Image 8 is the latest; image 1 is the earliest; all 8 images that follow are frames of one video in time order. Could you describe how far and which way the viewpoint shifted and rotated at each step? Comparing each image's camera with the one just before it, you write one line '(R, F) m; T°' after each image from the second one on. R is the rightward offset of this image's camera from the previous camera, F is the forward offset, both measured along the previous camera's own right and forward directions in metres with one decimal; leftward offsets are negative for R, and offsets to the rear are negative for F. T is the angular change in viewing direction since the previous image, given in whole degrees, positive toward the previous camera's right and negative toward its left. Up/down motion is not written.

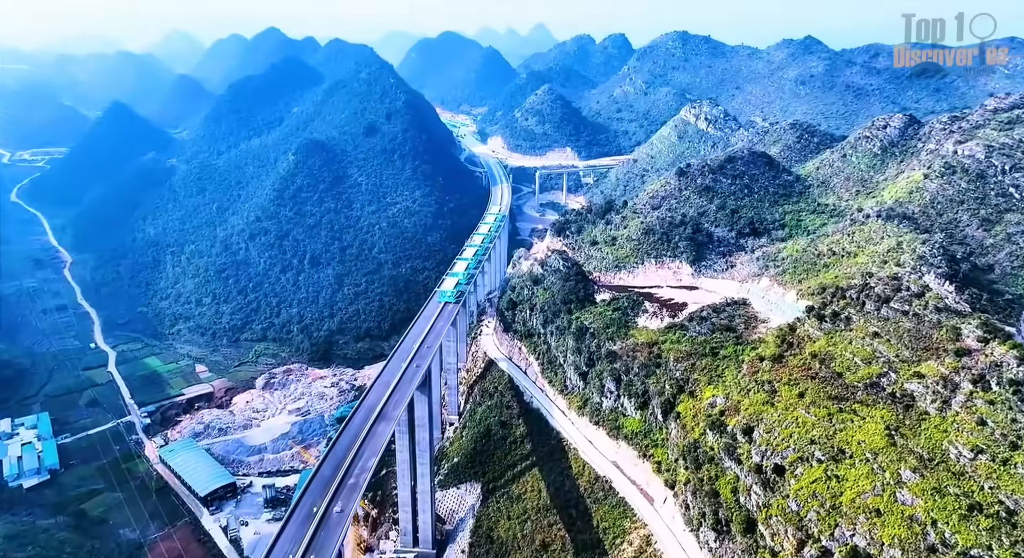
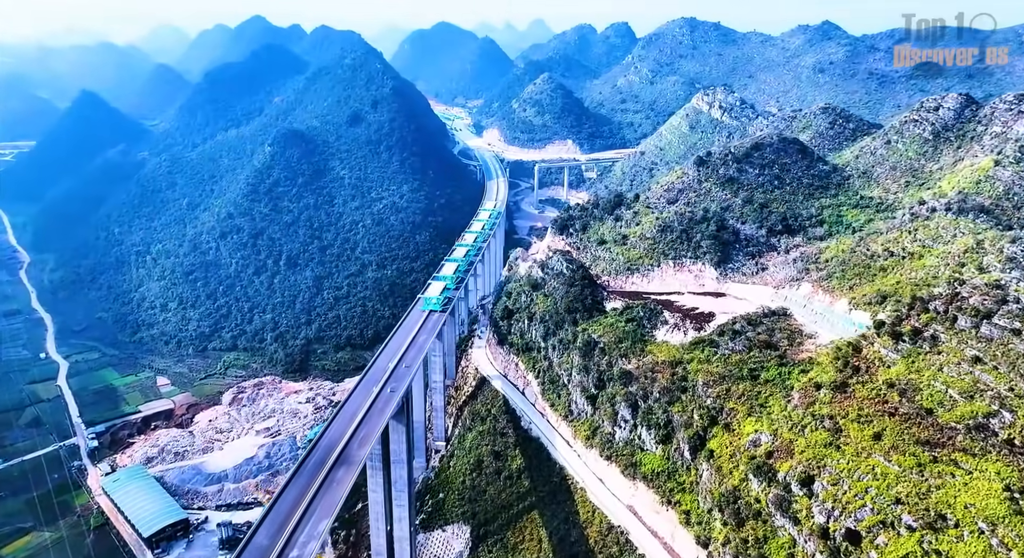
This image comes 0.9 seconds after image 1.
(+0.2, +7.4) m; 0°
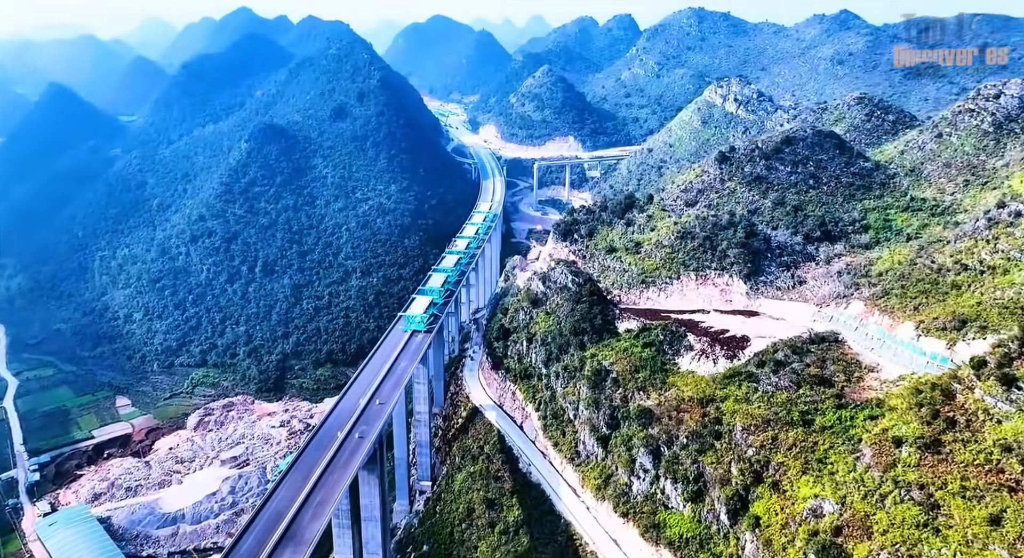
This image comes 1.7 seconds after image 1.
(+0.1, +6.4) m; 0°
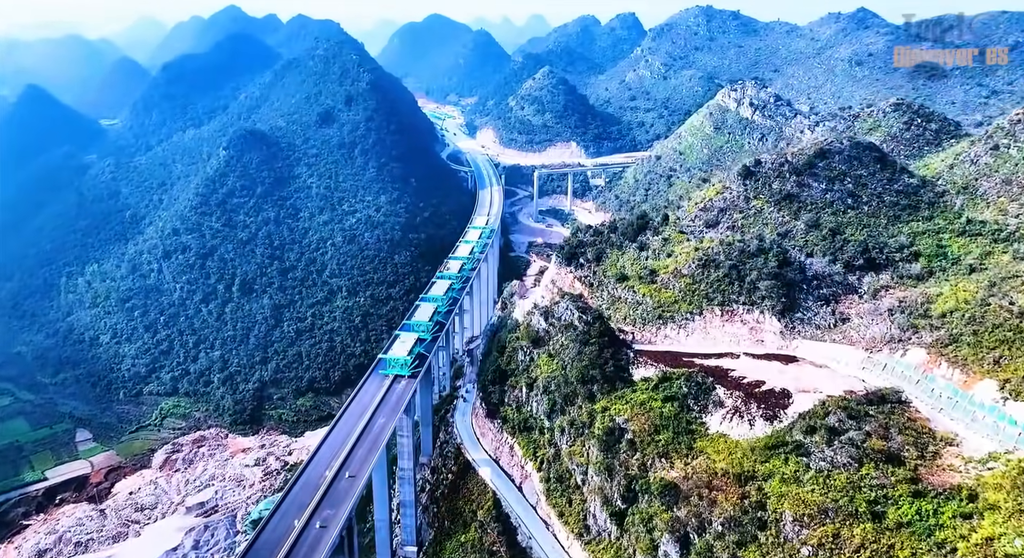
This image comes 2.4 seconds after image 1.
(+0.1, +5.3) m; 0°
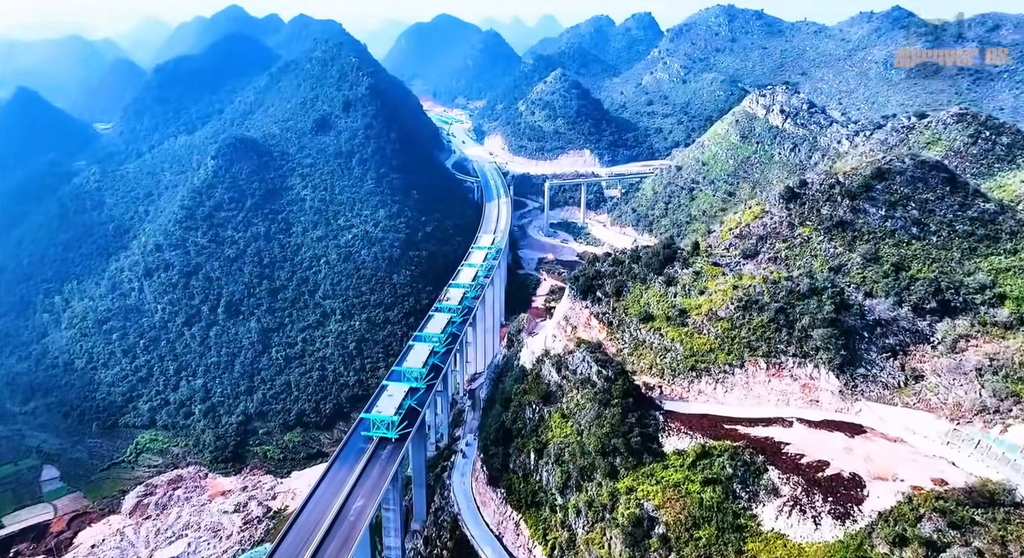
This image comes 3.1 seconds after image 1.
(+0.1, +5.3) m; -1°
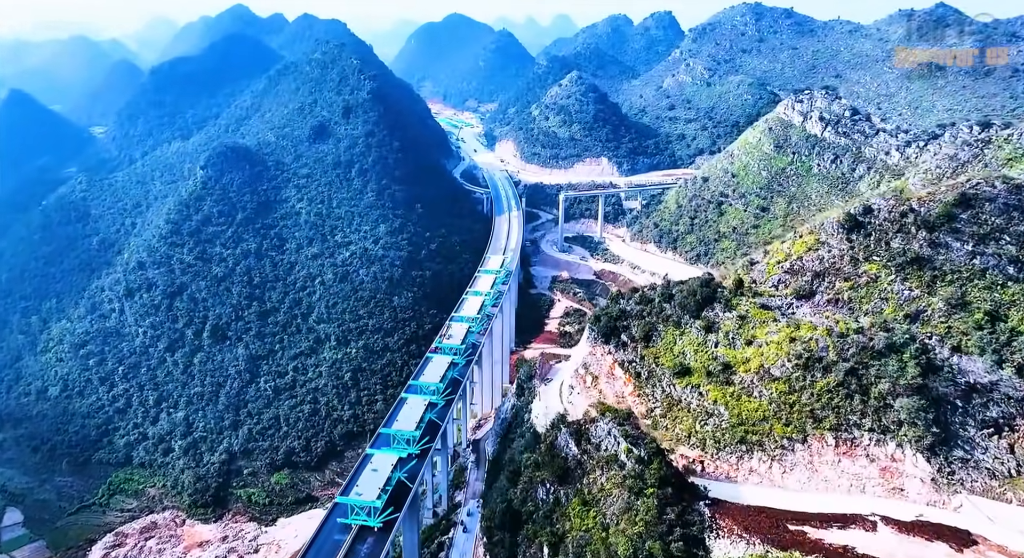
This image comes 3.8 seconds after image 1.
(+0.1, +5.3) m; -1°
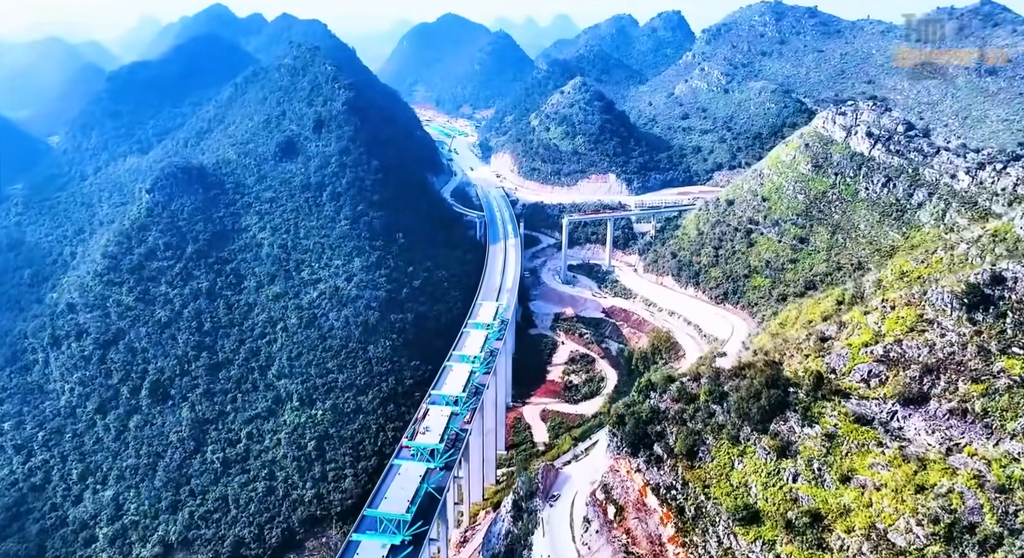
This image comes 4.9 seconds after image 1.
(+0.2, +8.5) m; 0°
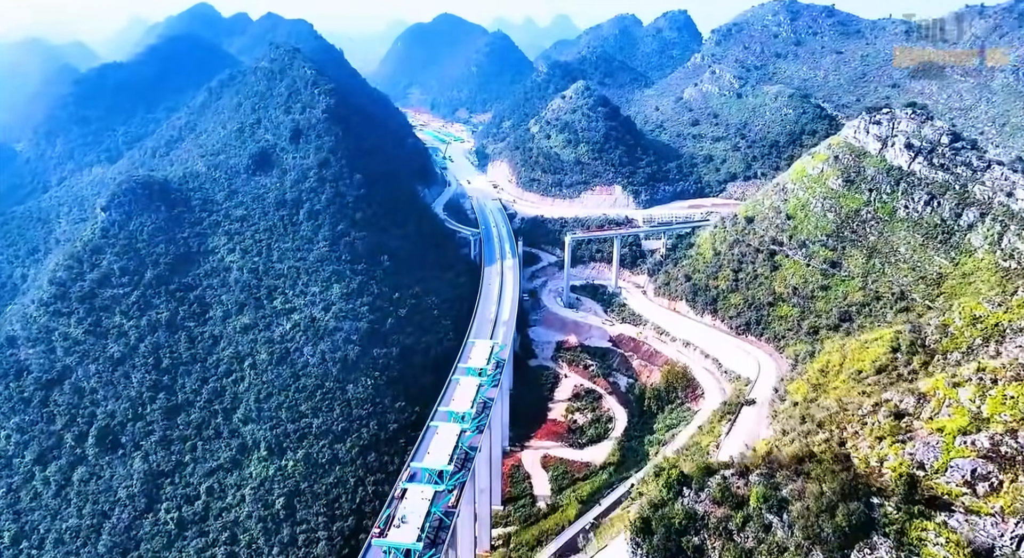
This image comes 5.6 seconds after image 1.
(+0.1, +5.4) m; 0°
